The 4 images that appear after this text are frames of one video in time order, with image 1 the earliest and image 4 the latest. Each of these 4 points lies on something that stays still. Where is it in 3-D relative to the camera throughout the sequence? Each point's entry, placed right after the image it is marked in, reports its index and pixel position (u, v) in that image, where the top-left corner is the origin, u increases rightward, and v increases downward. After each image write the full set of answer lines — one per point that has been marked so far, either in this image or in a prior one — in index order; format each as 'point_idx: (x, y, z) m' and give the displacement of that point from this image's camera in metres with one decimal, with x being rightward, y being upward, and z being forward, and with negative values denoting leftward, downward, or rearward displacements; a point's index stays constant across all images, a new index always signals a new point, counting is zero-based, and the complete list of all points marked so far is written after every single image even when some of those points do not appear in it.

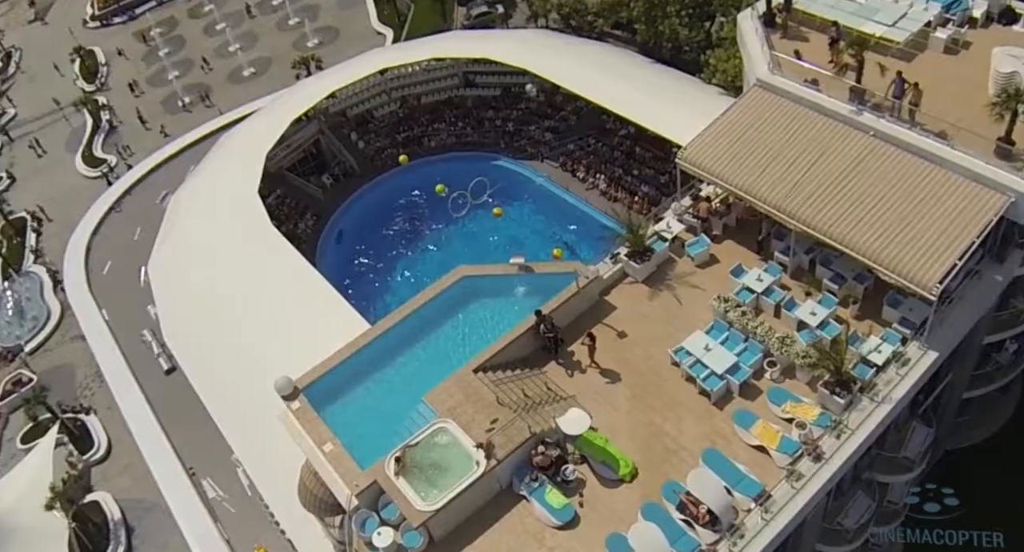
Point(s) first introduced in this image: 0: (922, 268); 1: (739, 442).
0: (+10.5, +0.2, +19.3) m
1: (+5.8, -4.3, +19.8) m
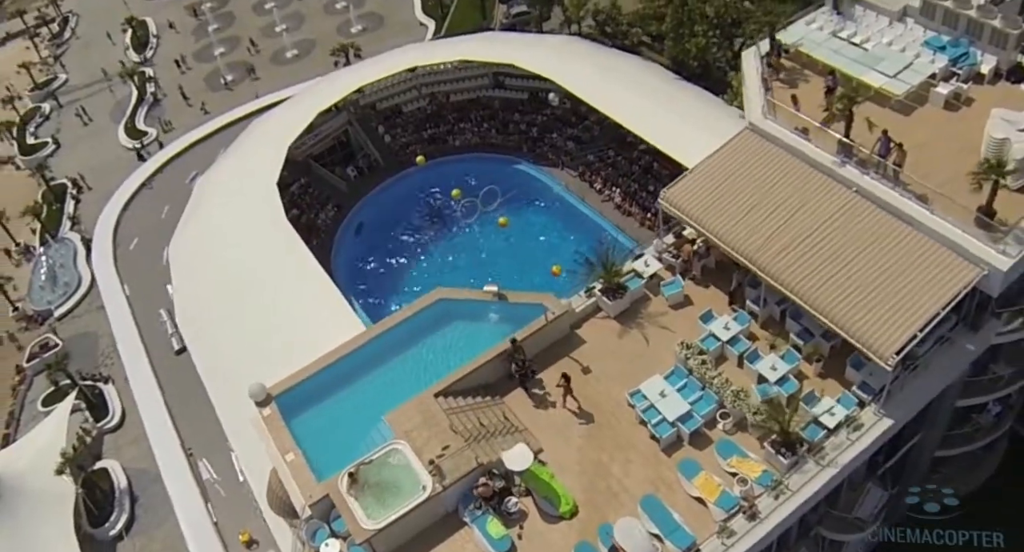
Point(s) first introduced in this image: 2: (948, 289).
0: (+9.3, -1.5, +19.2) m
1: (+4.4, -5.6, +20.0) m
2: (+11.2, -0.3, +19.4) m
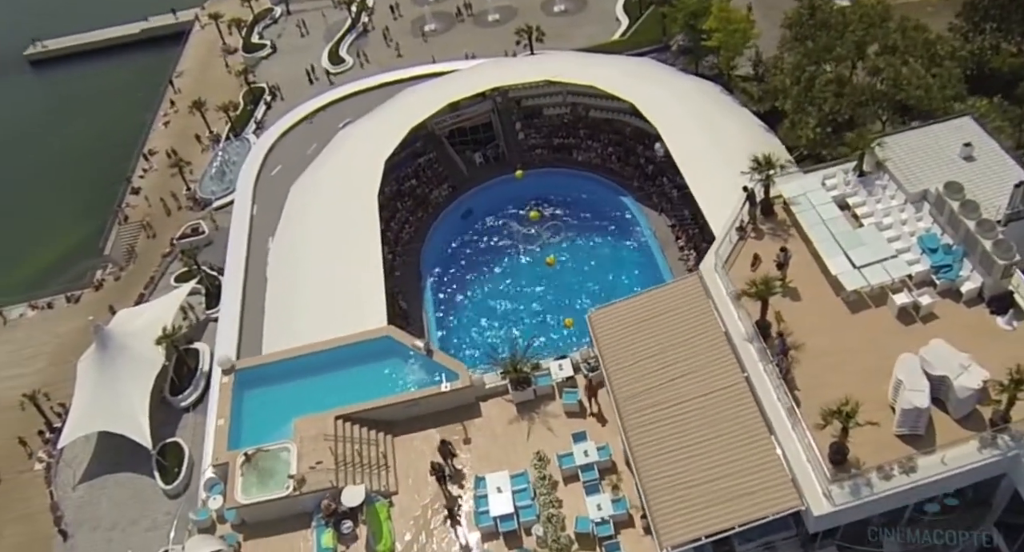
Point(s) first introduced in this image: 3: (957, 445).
0: (+4.4, -6.6, +20.3) m
1: (-1.2, -9.0, +22.7) m
2: (+6.5, -6.0, +19.9) m
3: (+11.7, -4.5, +19.9) m
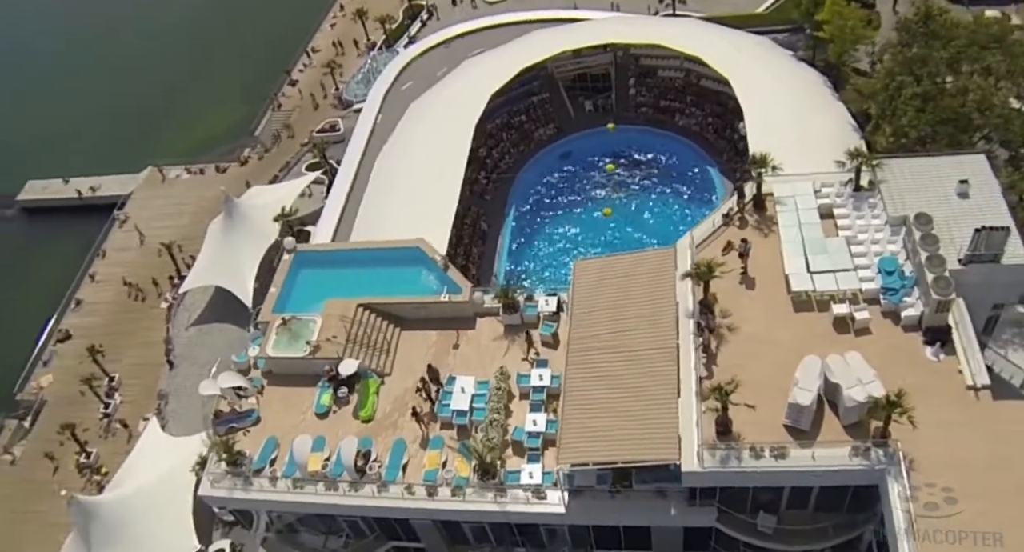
0: (+2.0, -5.4, +24.2) m
1: (-3.3, -6.5, +27.8) m
2: (+4.1, -5.4, +23.4) m
3: (+9.4, -5.0, +22.3) m
